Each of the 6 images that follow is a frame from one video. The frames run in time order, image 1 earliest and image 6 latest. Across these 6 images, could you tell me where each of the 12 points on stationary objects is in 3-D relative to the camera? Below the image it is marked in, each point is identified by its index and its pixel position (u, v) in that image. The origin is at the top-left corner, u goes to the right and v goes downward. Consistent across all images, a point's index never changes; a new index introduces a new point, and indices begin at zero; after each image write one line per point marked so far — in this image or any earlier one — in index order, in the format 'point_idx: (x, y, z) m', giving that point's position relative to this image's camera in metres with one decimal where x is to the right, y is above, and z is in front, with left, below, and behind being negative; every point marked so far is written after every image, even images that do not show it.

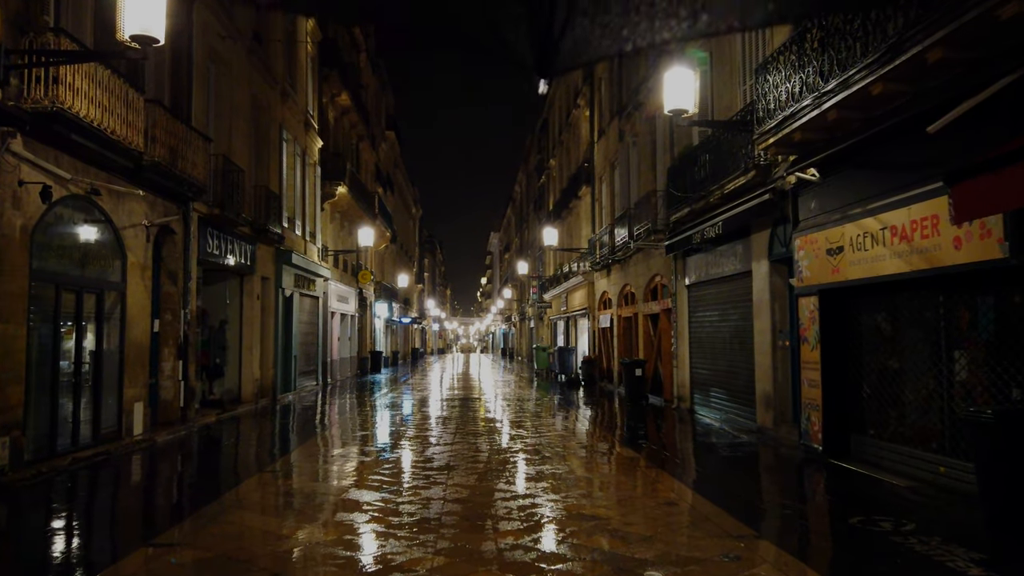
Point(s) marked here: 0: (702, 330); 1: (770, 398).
0: (+3.3, -0.8, +13.3) m
1: (+3.4, -1.5, +10.3) m
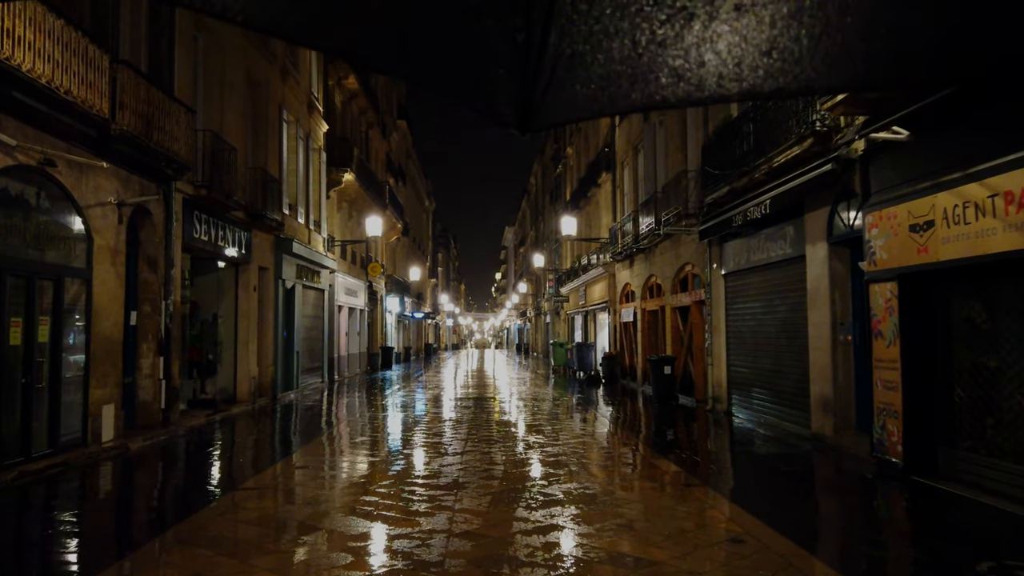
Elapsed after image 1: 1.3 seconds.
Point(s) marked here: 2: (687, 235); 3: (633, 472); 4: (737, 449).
0: (+3.6, -0.6, +12.0) m
1: (+3.7, -1.3, +8.9) m
2: (+3.3, +1.0, +14.5) m
3: (+1.4, -2.0, +8.8) m
4: (+2.9, -2.0, +9.9) m
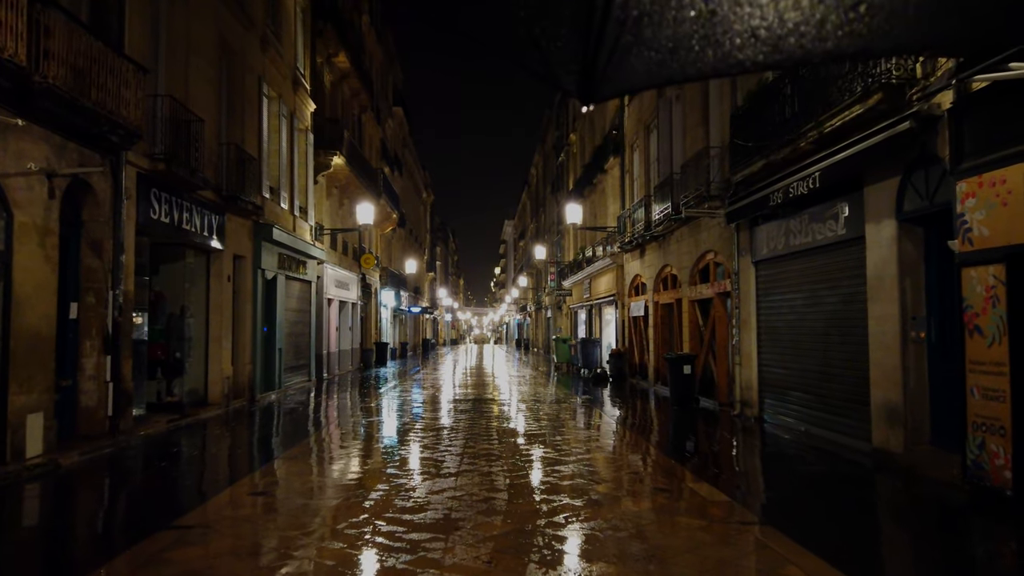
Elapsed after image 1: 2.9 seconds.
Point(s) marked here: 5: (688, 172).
0: (+3.6, -0.4, +10.5) m
1: (+3.7, -1.2, +7.4) m
2: (+3.4, +1.2, +13.0) m
3: (+1.5, -1.9, +7.3) m
4: (+2.9, -1.9, +8.4) m
5: (+3.3, +2.2, +14.2) m
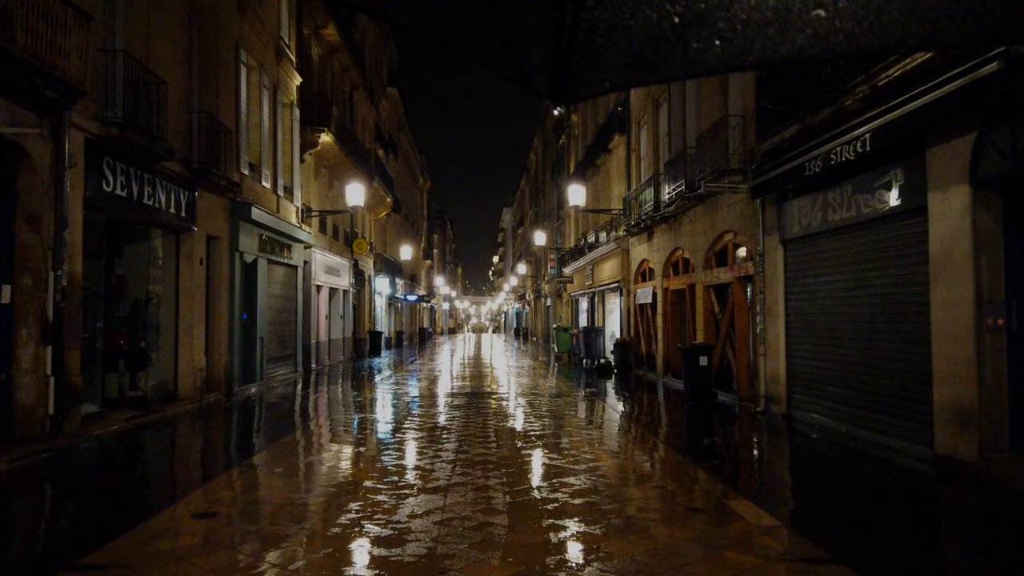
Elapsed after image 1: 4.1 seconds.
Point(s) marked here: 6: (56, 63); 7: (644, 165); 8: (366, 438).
0: (+3.6, -0.2, +9.3) m
1: (+3.7, -1.0, +6.3) m
2: (+3.4, +1.4, +11.9) m
3: (+1.5, -1.7, +6.2) m
4: (+2.9, -1.7, +7.2) m
5: (+3.3, +2.4, +13.0) m
6: (-4.6, +2.3, +7.7) m
7: (+3.2, +3.0, +18.5) m
8: (-2.0, -2.0, +10.3) m
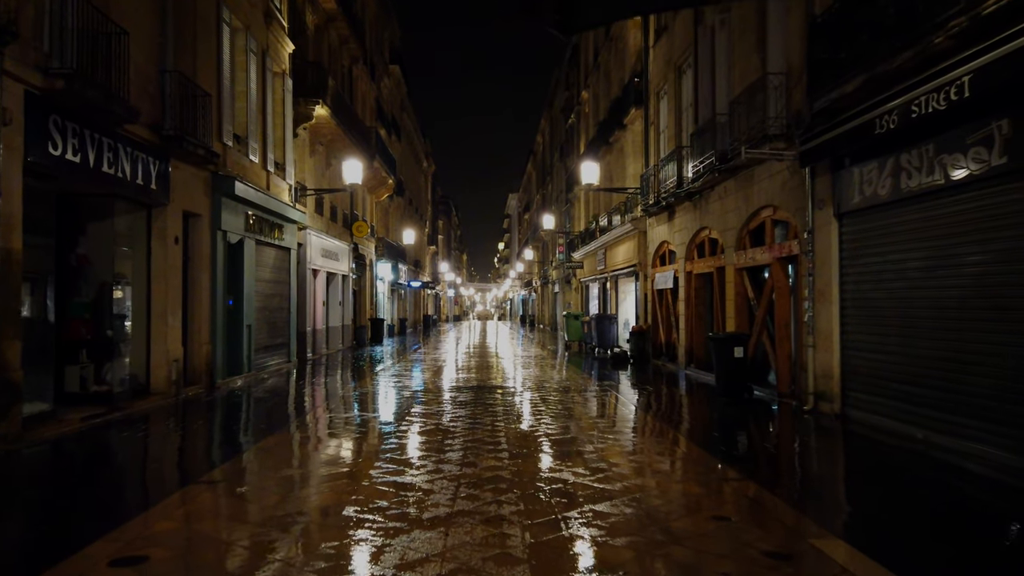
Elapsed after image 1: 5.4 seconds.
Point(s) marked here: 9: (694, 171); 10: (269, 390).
0: (+3.8, 0.0, +8.0) m
1: (+3.8, -0.9, +4.9) m
2: (+3.5, +1.7, +10.5) m
3: (+1.6, -1.6, +4.9) m
4: (+3.1, -1.6, +5.9) m
5: (+3.4, +2.7, +11.7) m
6: (-4.4, +2.4, +6.4) m
7: (+3.4, +3.3, +17.1) m
8: (-1.9, -1.8, +9.0) m
9: (+3.2, +2.1, +13.5) m
10: (-4.1, -1.7, +13.0) m
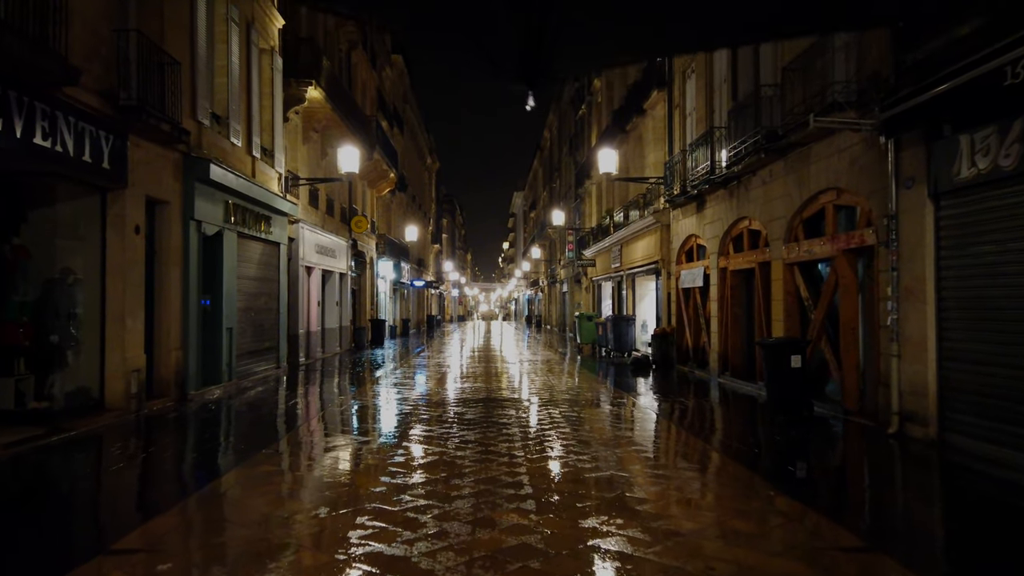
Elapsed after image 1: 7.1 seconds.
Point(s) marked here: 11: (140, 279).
0: (+4.0, 0.0, +6.4) m
1: (+4.0, -0.8, +3.3) m
2: (+3.7, +1.7, +8.9) m
3: (+1.8, -1.6, +3.3) m
4: (+3.3, -1.5, +4.3) m
5: (+3.6, +2.7, +10.0) m
6: (-4.3, +2.5, +4.8) m
7: (+3.6, +3.4, +15.5) m
8: (-1.7, -1.8, +7.4) m
9: (+3.5, +2.1, +11.9) m
10: (-3.9, -1.7, +11.4) m
11: (-4.8, +0.1, +9.9) m
